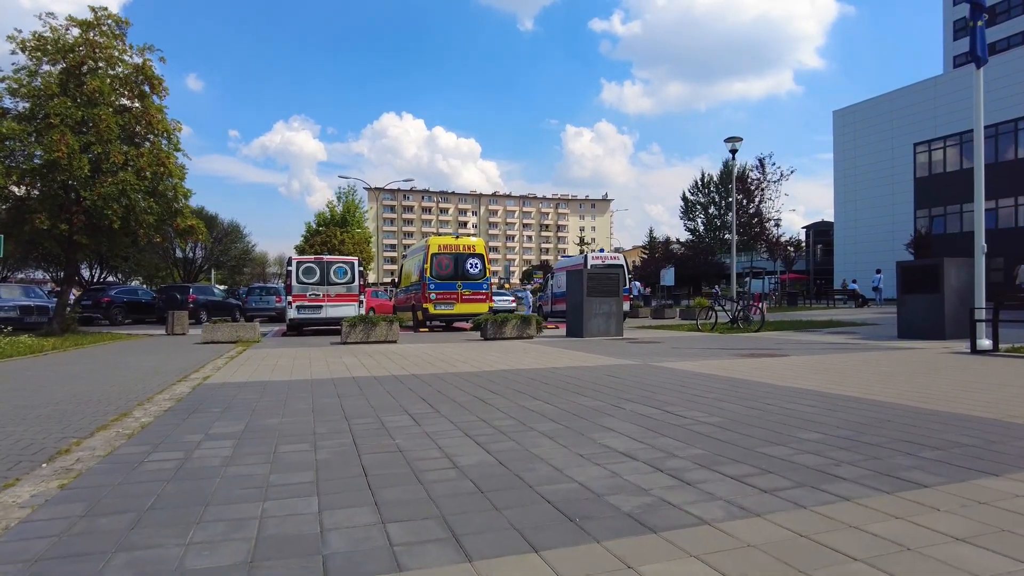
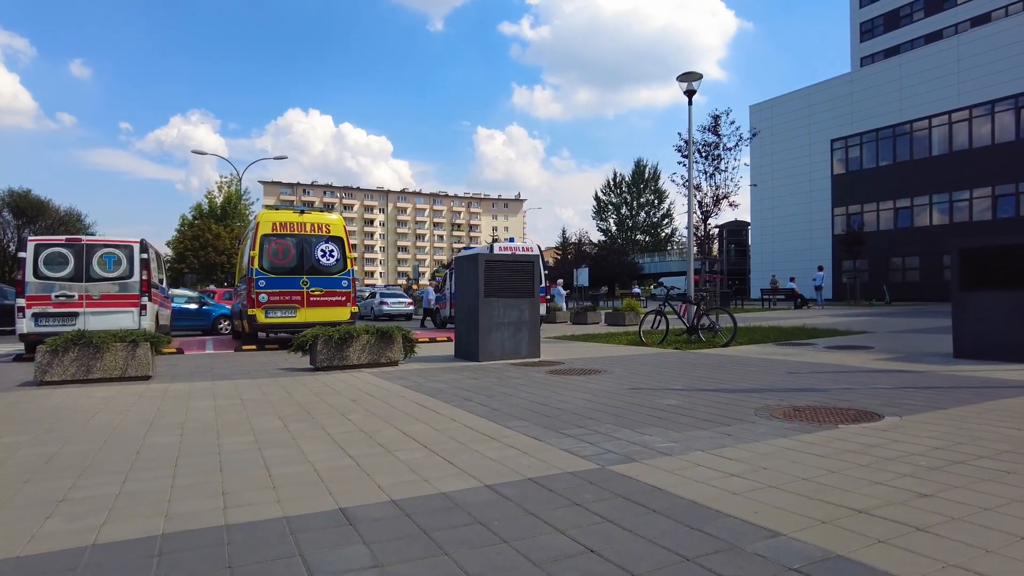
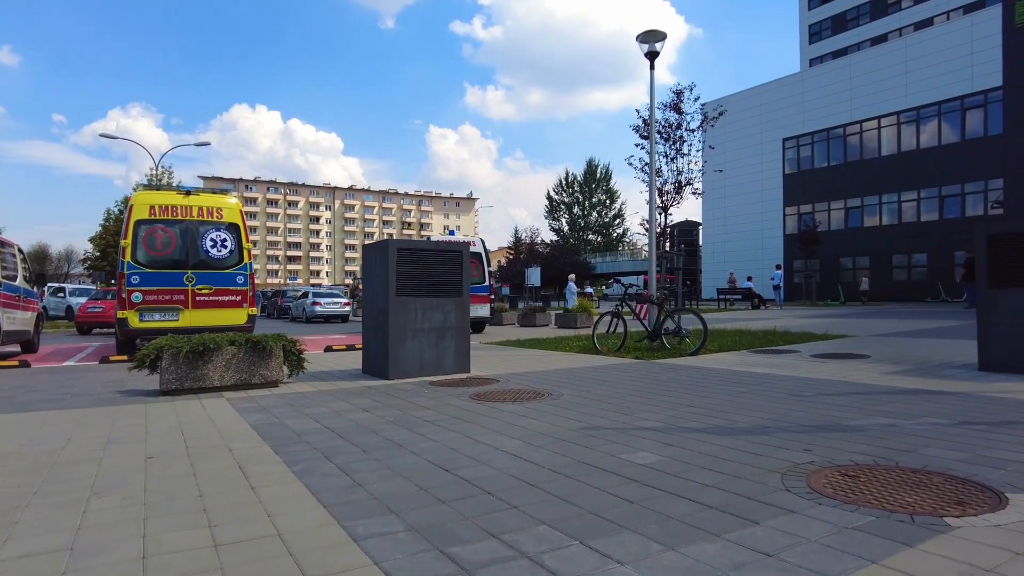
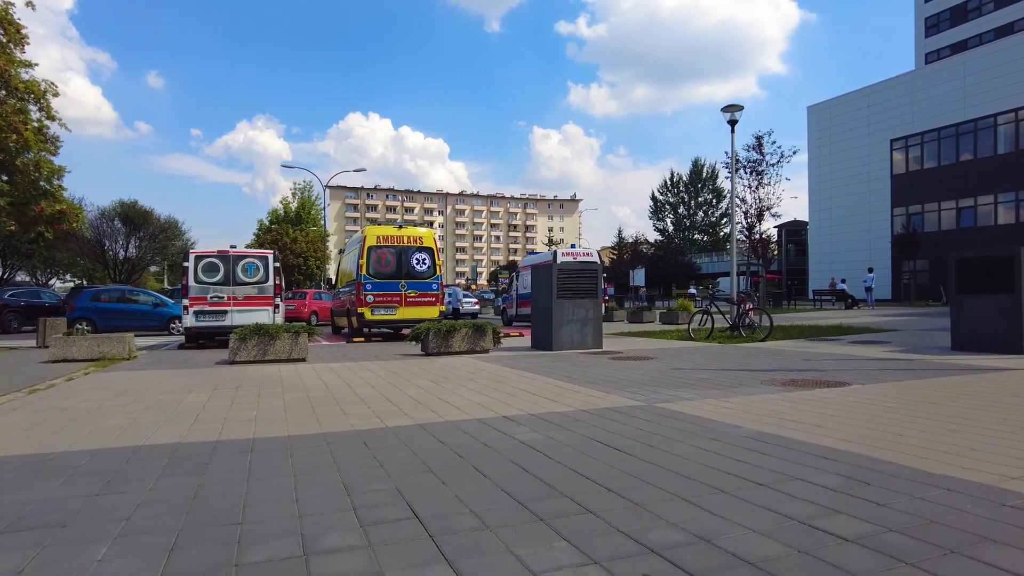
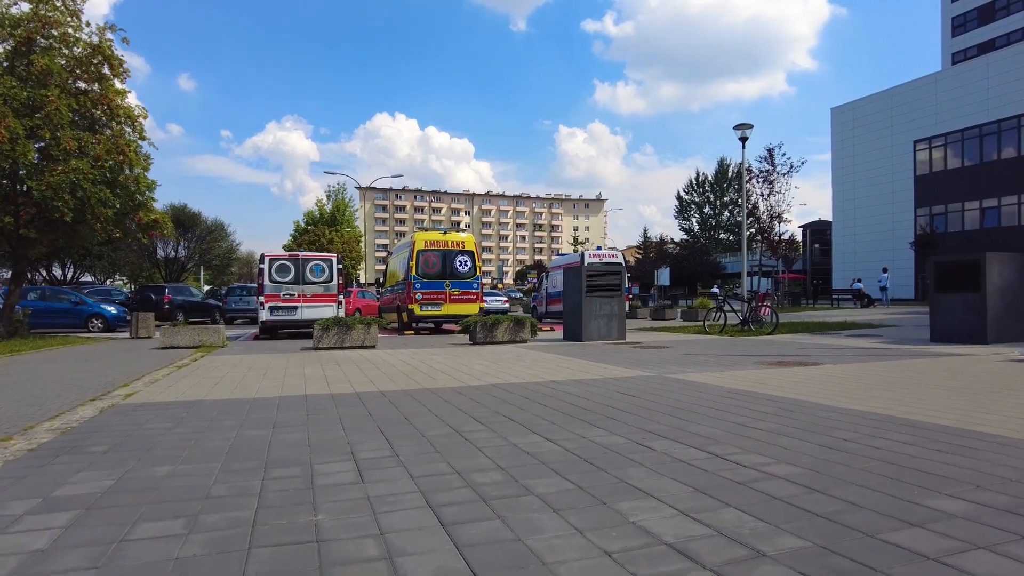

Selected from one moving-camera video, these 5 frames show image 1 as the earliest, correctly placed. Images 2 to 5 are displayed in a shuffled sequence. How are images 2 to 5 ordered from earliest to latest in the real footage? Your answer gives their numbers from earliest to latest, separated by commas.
5, 4, 2, 3
